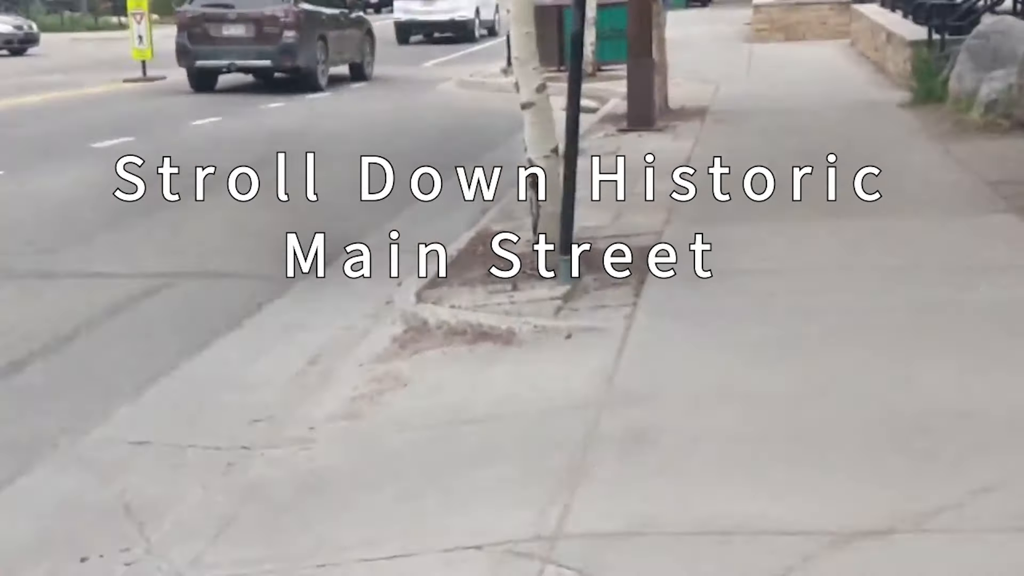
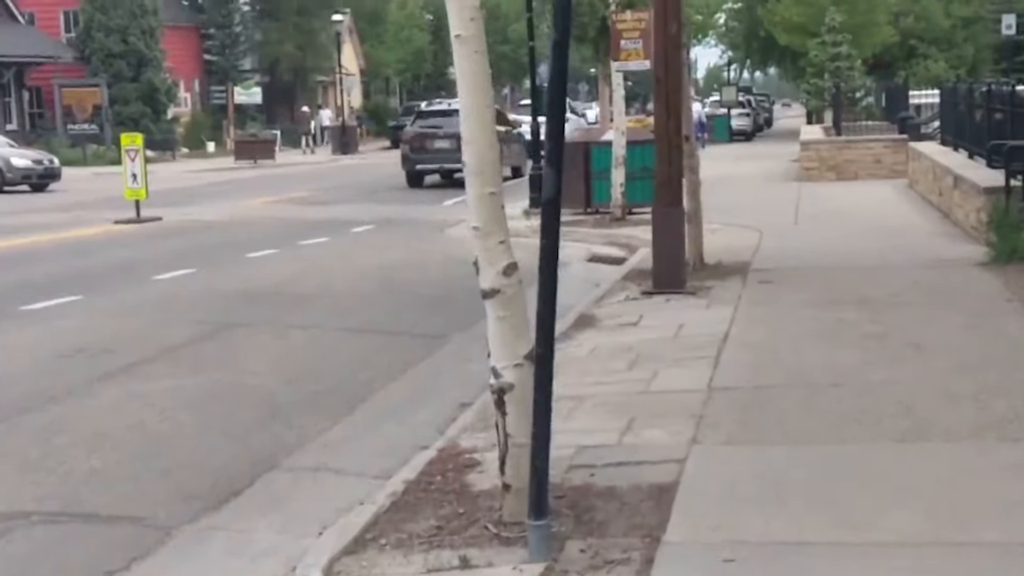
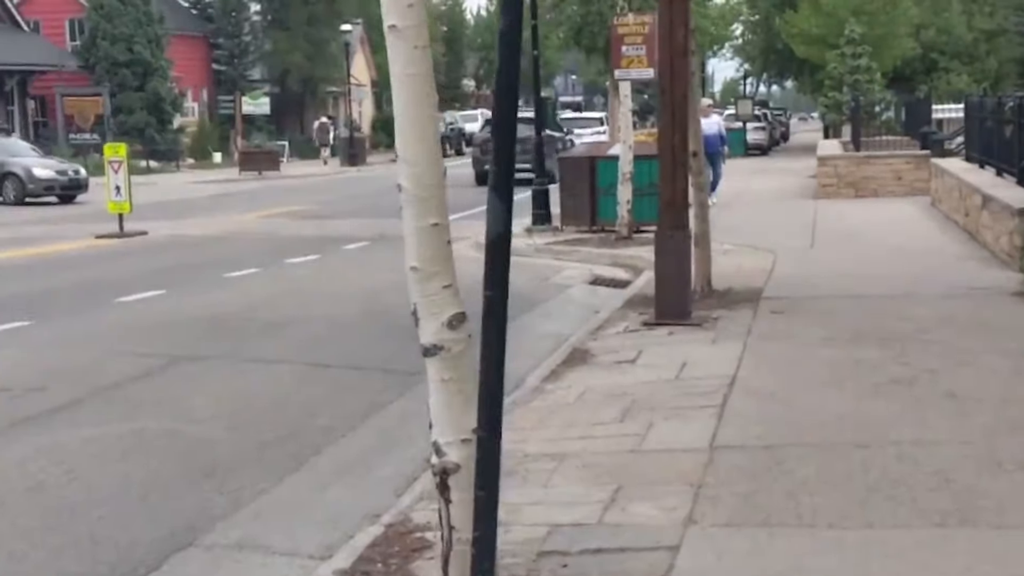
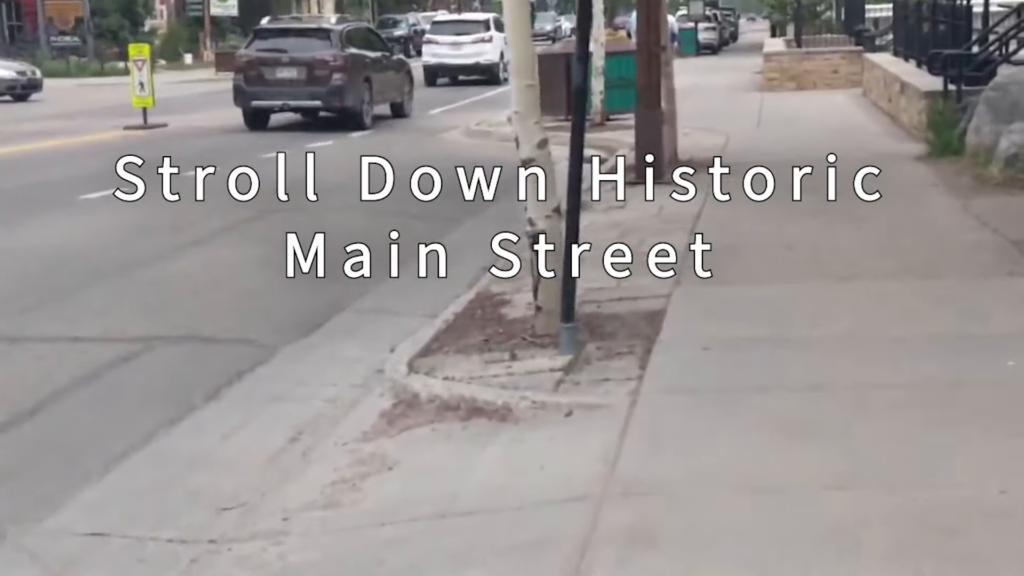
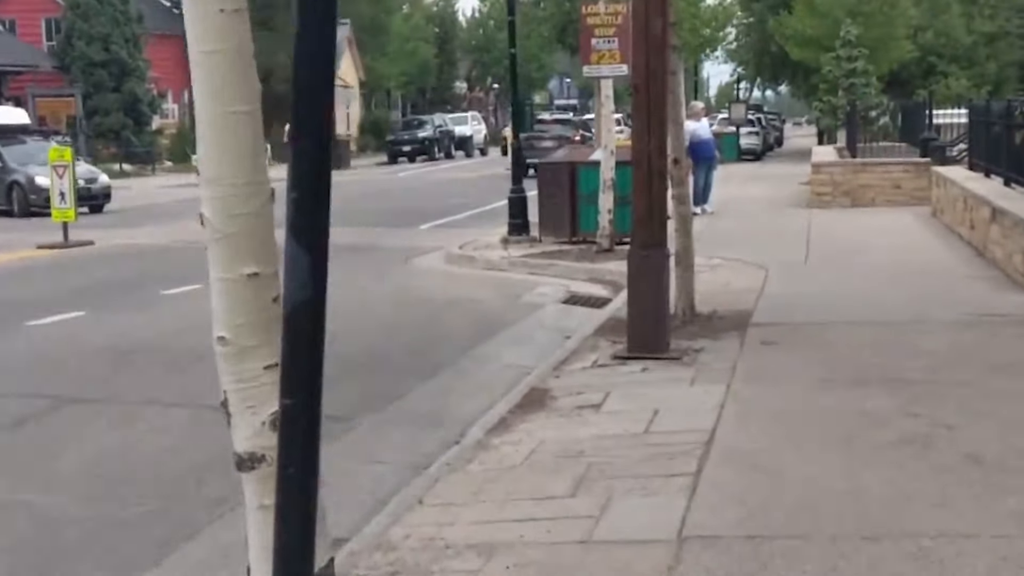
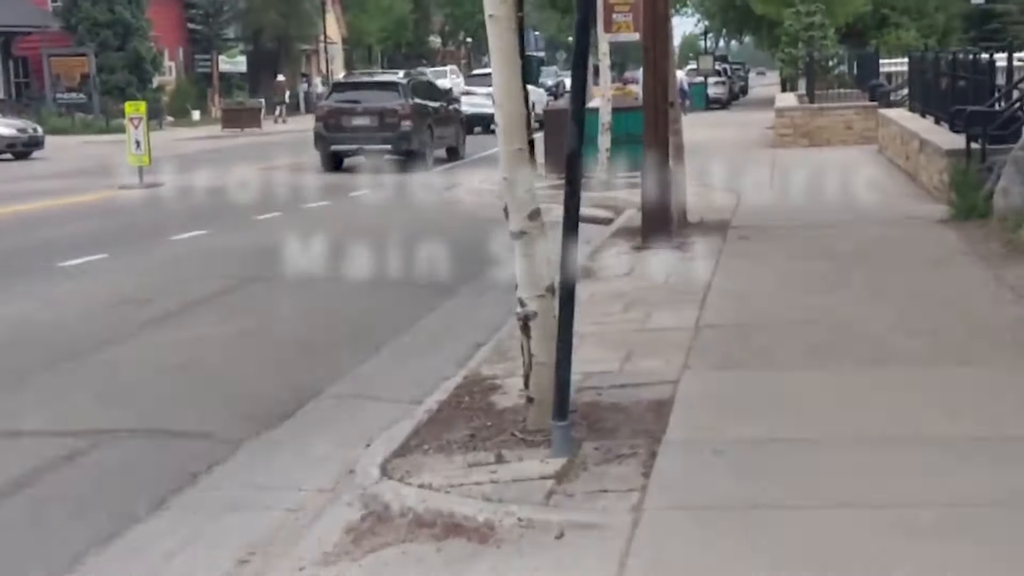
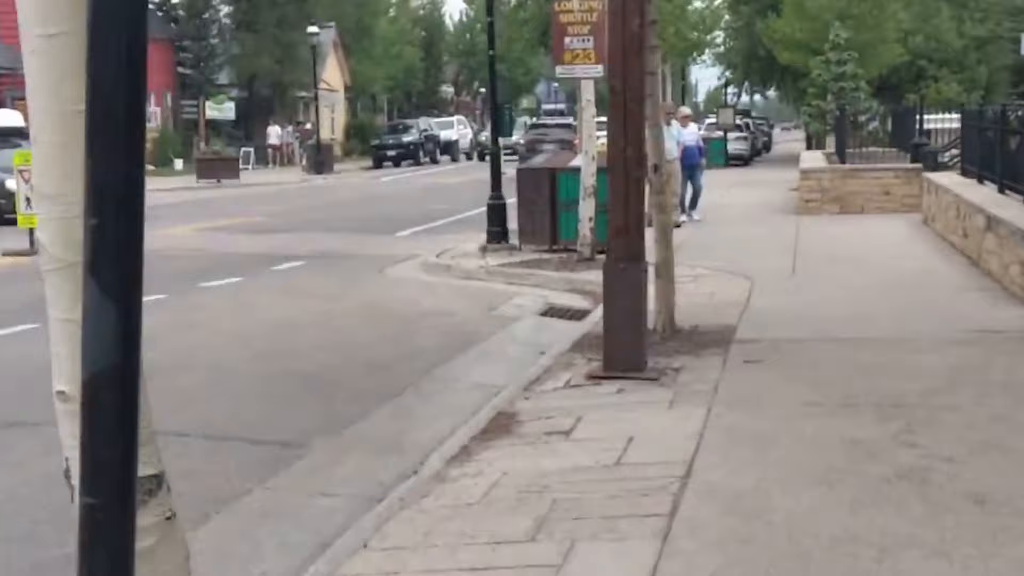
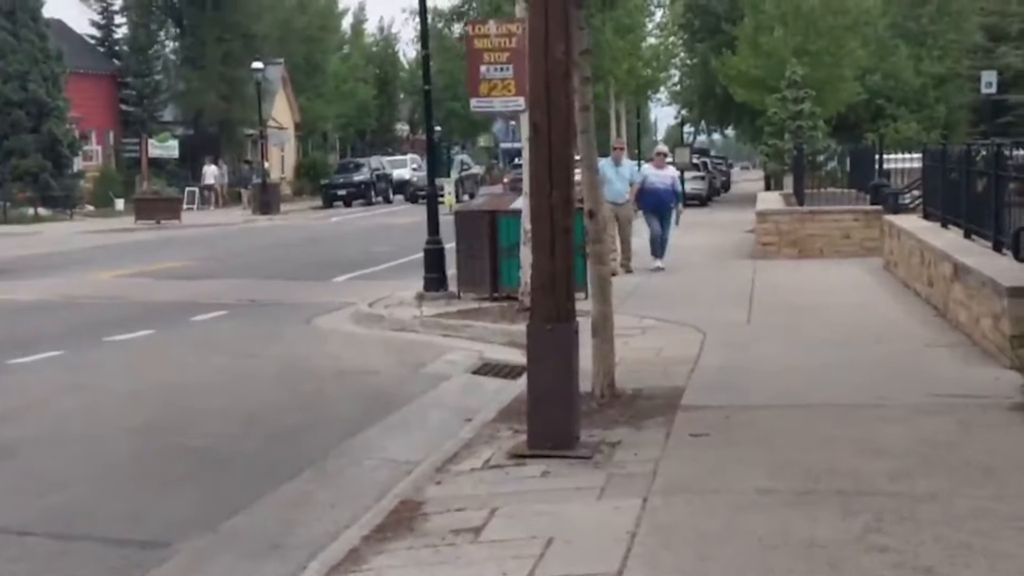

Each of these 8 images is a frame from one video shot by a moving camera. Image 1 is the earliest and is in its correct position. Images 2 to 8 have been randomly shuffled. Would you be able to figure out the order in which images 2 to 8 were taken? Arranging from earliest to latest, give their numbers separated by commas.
4, 6, 2, 3, 5, 7, 8
